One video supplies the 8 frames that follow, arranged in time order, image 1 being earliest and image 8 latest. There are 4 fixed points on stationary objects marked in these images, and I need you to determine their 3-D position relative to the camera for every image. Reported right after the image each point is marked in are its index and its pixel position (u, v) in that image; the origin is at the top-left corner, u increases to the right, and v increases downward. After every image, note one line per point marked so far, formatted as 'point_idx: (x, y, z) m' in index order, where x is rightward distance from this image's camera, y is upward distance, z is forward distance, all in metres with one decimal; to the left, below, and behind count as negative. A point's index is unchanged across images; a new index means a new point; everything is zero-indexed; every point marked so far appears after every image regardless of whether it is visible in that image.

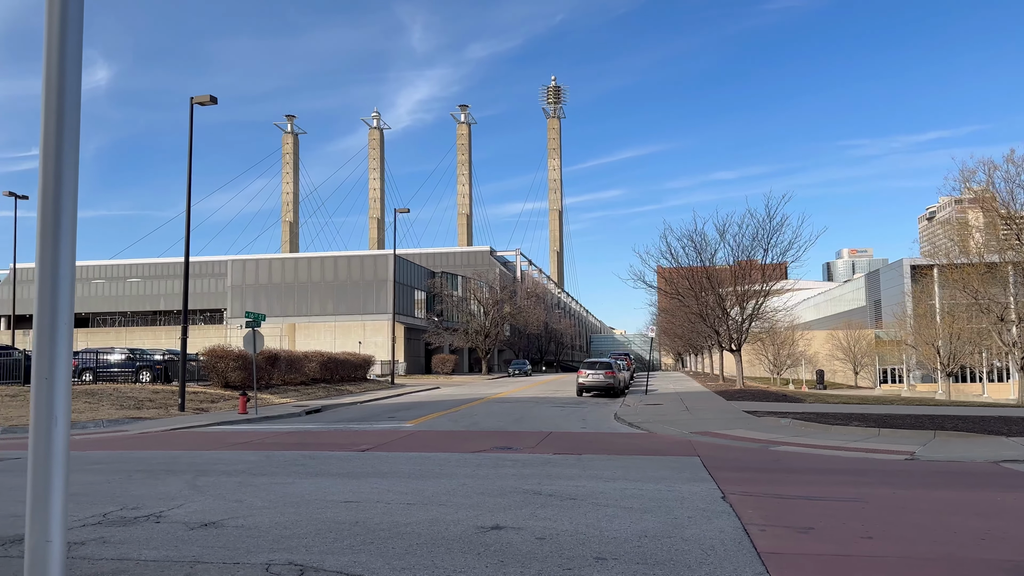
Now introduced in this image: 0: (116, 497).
0: (-4.3, -2.3, +8.7) m
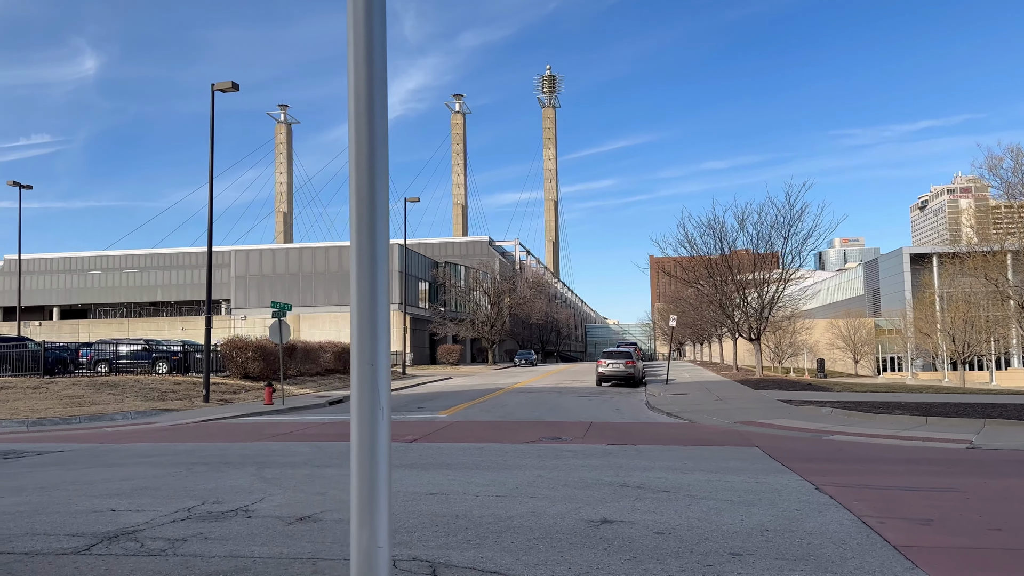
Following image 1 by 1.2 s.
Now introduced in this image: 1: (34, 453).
0: (-3.4, -2.2, +8.5) m
1: (-7.8, -2.7, +13.0) m
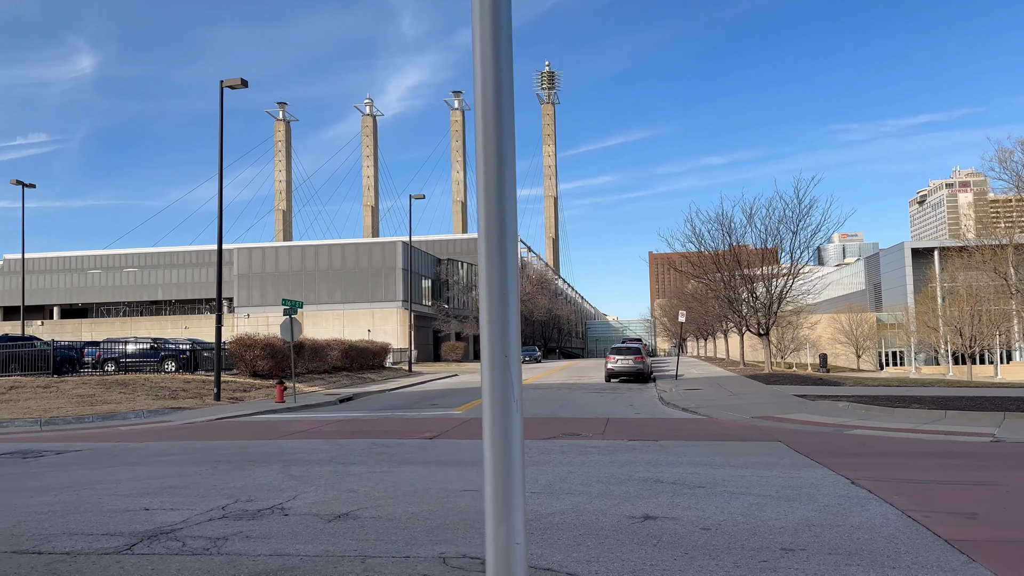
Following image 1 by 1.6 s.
0: (-3.0, -2.1, +8.5) m
1: (-7.5, -2.7, +13.0) m
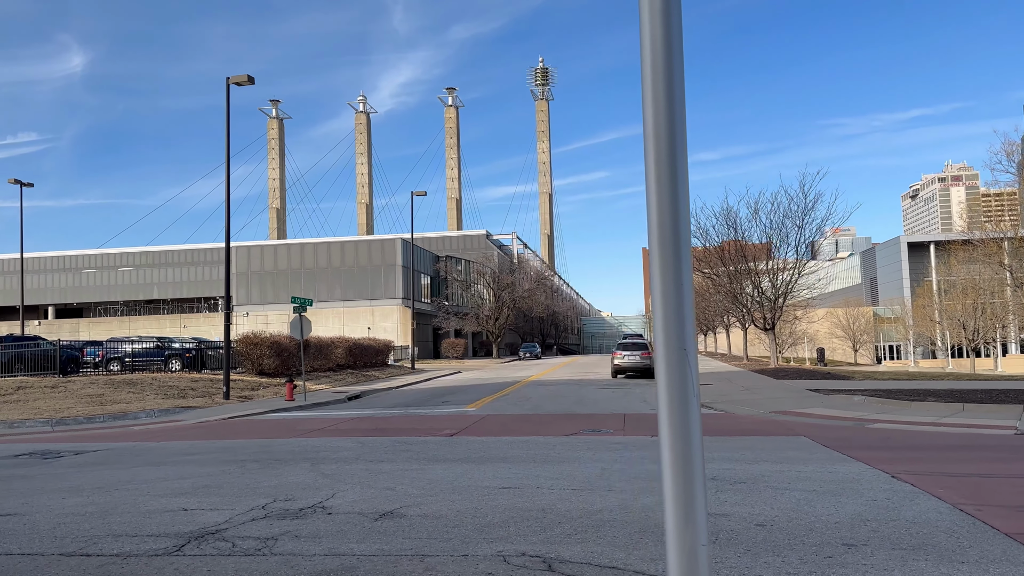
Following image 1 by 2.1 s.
0: (-2.6, -2.1, +8.4) m
1: (-7.1, -2.7, +12.8) m
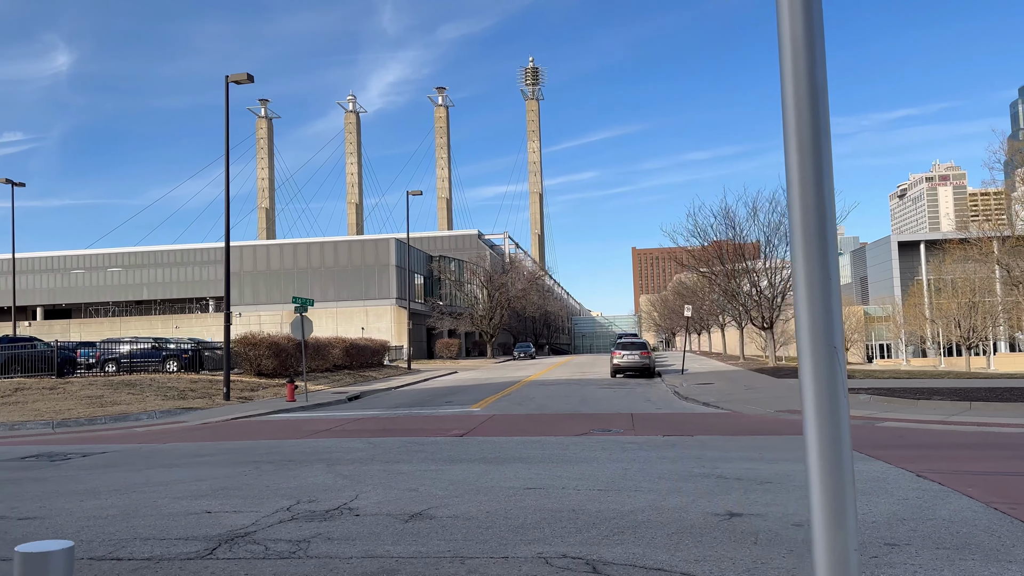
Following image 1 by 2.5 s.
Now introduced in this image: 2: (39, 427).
0: (-2.4, -2.1, +8.3) m
1: (-6.9, -2.7, +12.7) m
2: (-10.4, -3.0, +17.4) m
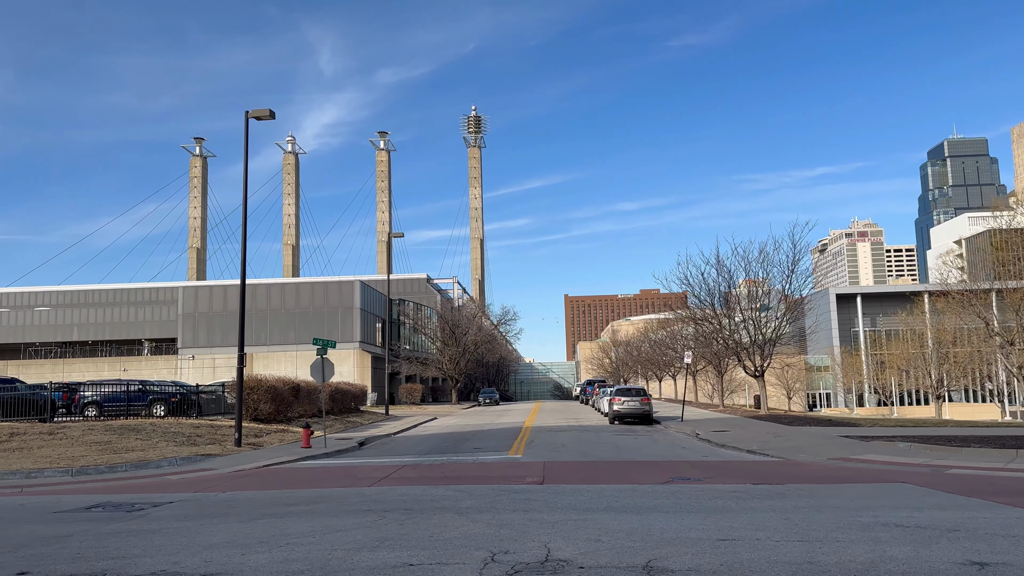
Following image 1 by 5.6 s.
0: (-0.6, -2.5, +7.9) m
1: (-5.4, -3.2, +11.9) m
2: (-9.2, -3.8, +16.2) m
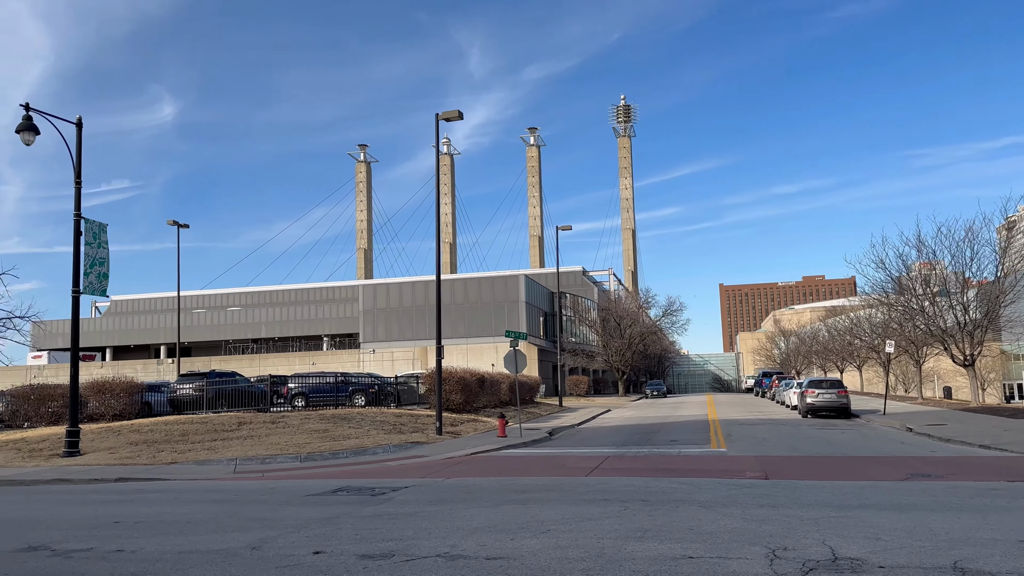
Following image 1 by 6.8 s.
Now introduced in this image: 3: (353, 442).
0: (+2.0, -2.4, +7.7) m
1: (-2.0, -3.2, +12.5) m
2: (-4.9, -3.8, +17.5) m
3: (-4.0, -3.9, +20.0) m
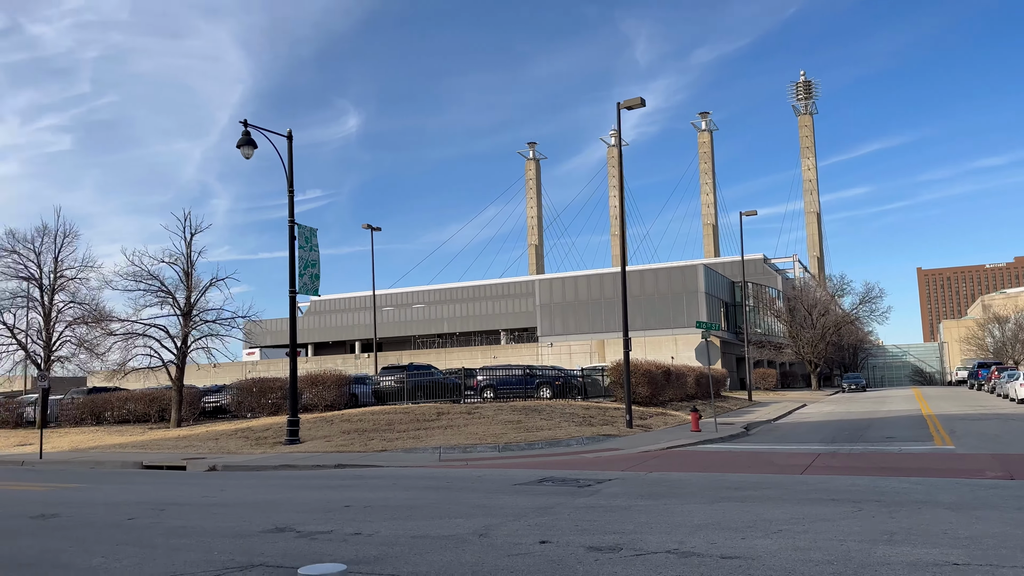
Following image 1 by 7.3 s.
0: (+4.1, -2.2, +6.9) m
1: (+1.2, -3.0, +12.5) m
2: (-0.5, -3.7, +18.0) m
3: (+0.9, -3.7, +20.2) m
